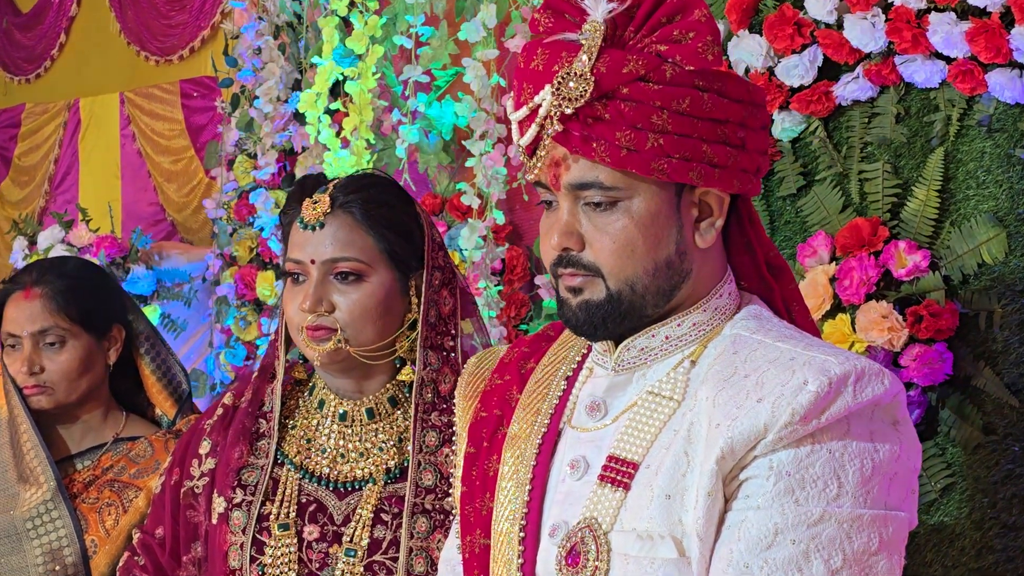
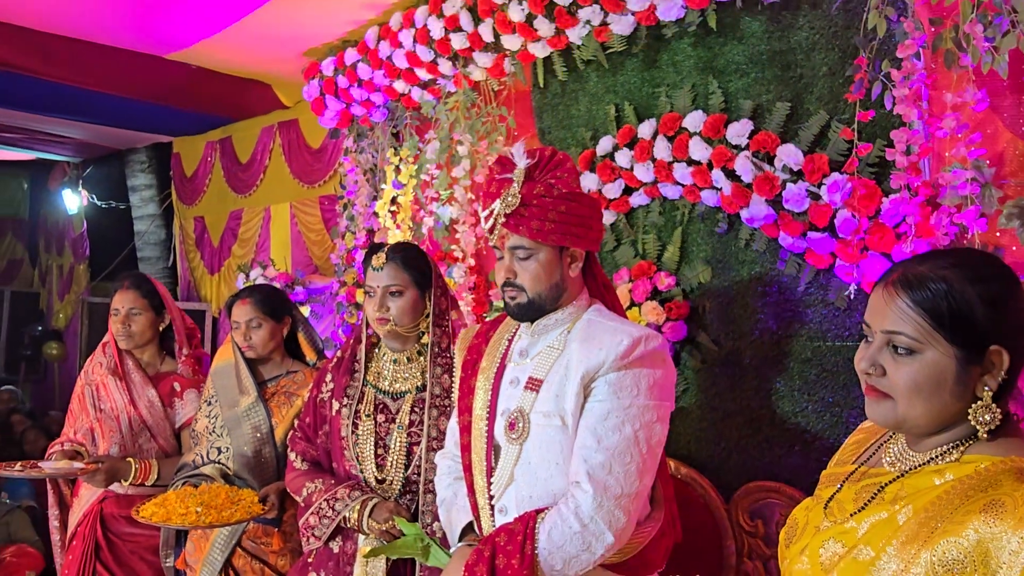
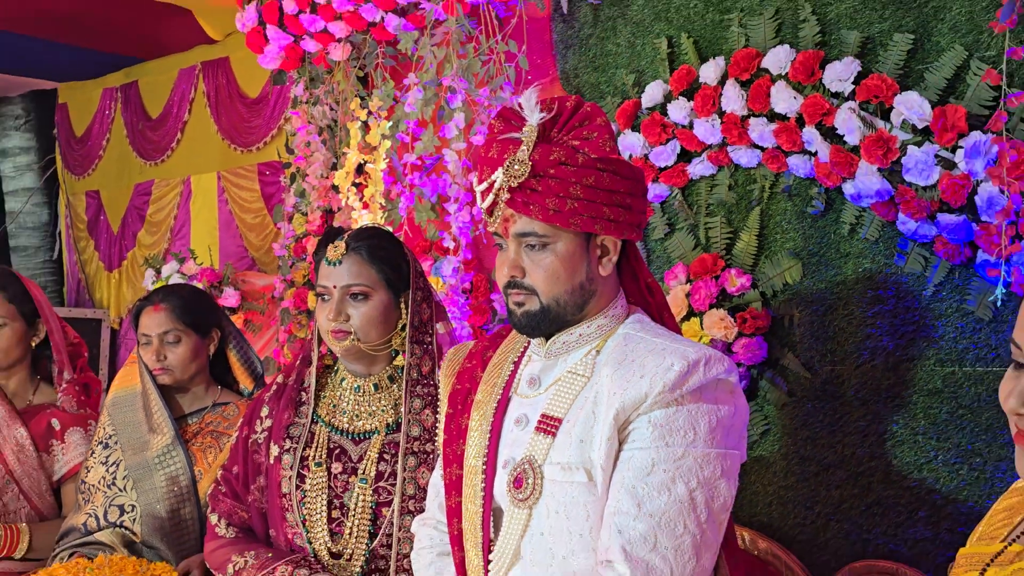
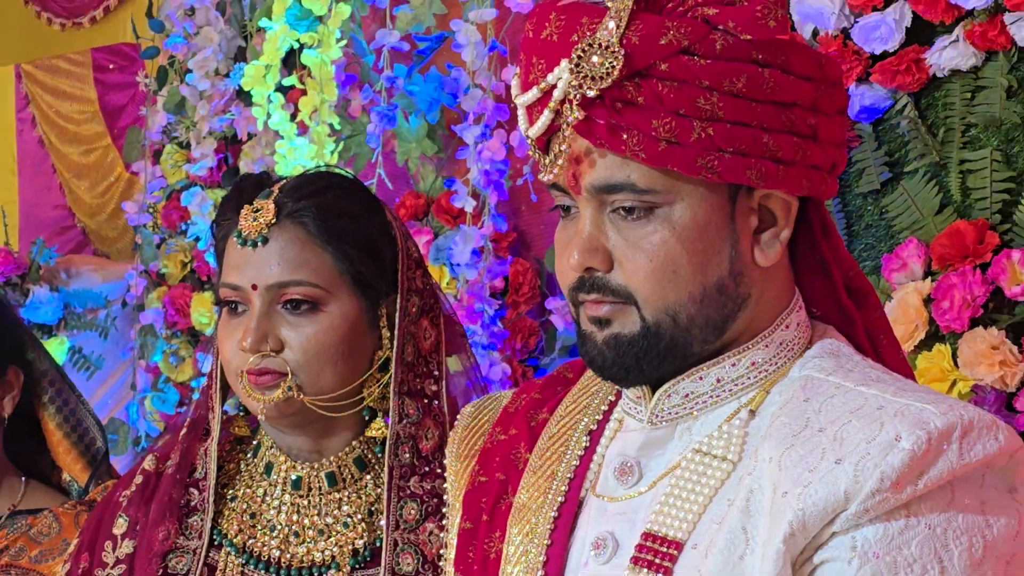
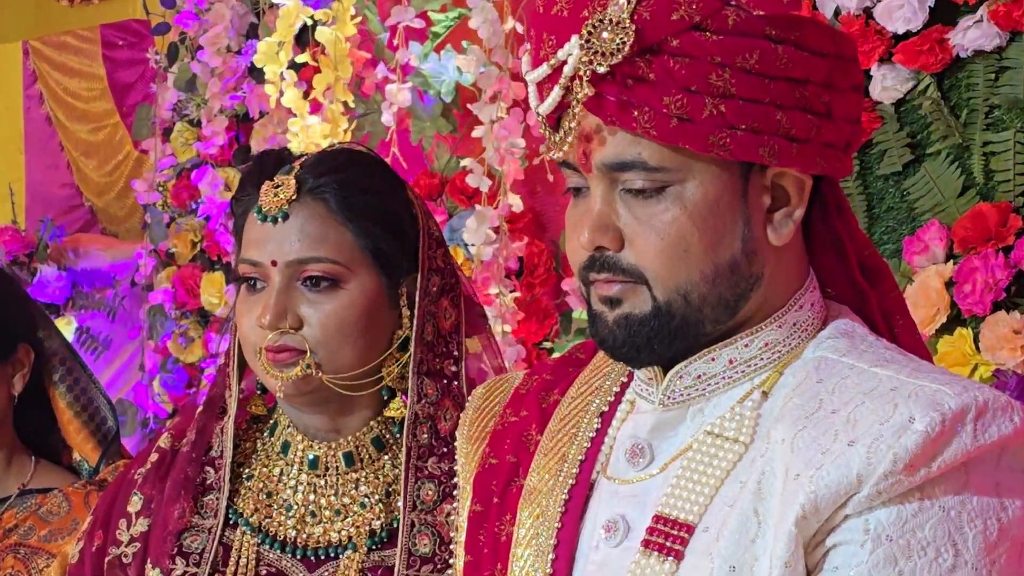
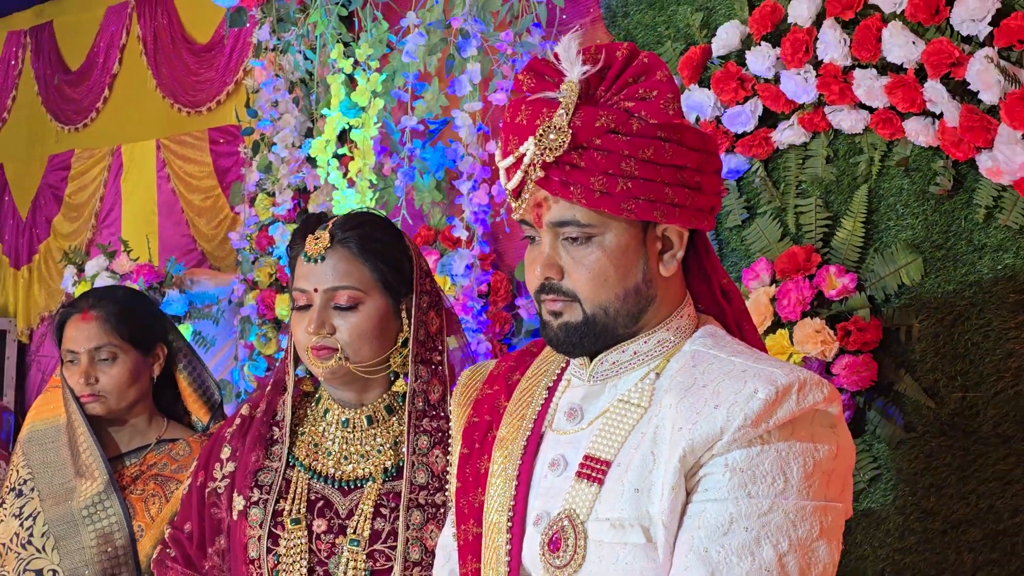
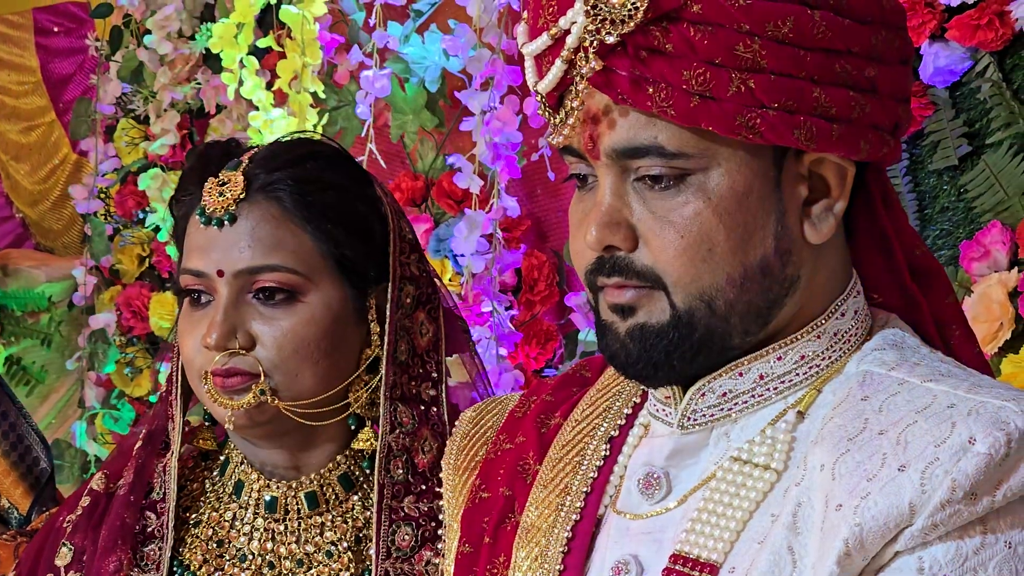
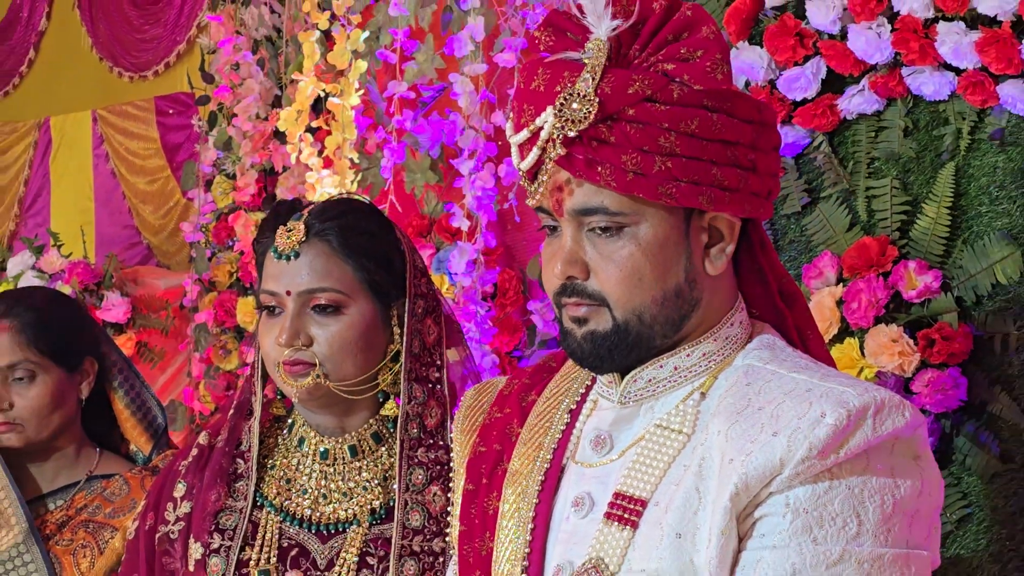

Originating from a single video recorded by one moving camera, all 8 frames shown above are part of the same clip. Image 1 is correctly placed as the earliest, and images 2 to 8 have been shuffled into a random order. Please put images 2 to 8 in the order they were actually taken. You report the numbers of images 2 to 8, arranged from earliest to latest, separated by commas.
5, 7, 4, 8, 6, 3, 2
